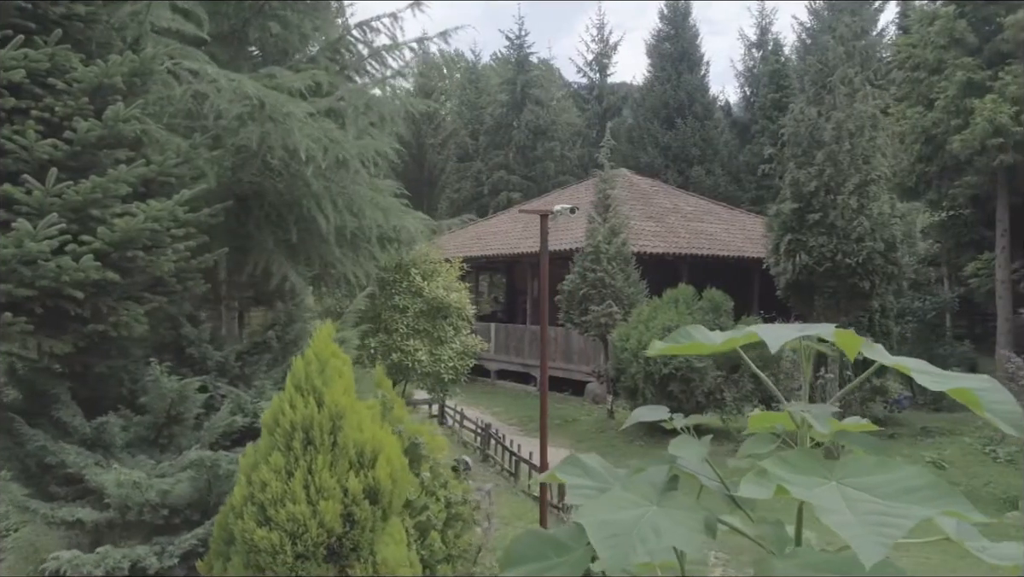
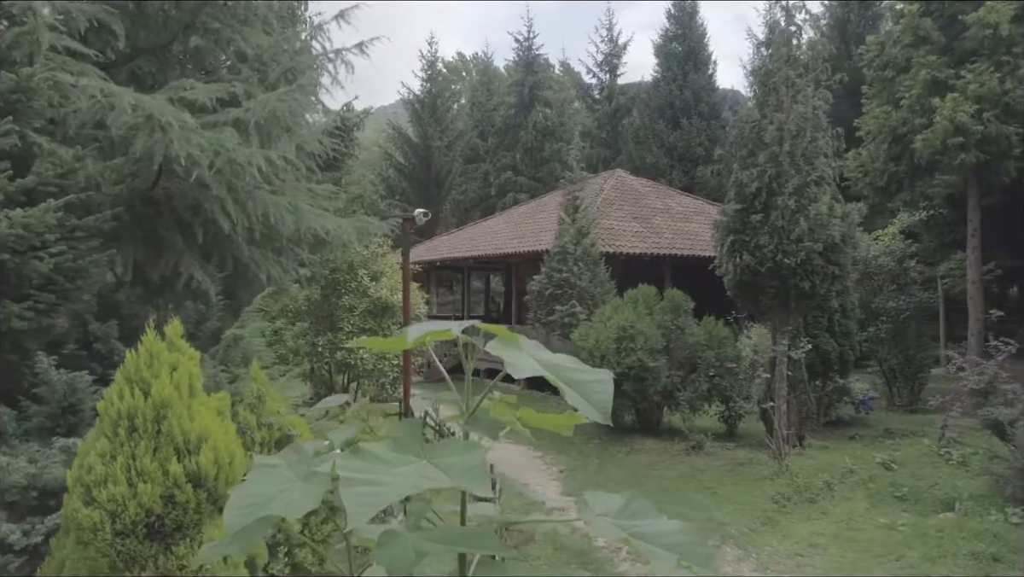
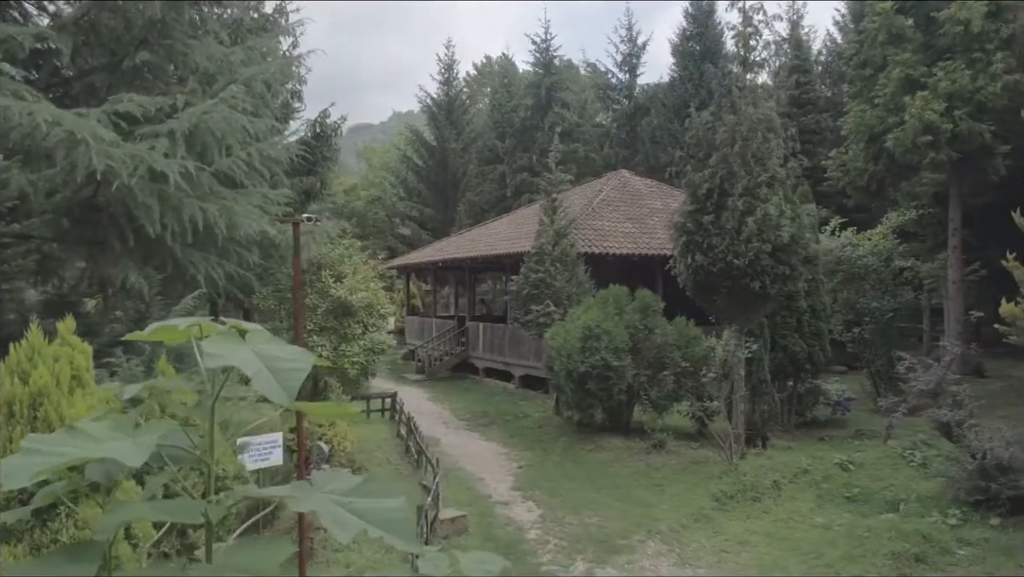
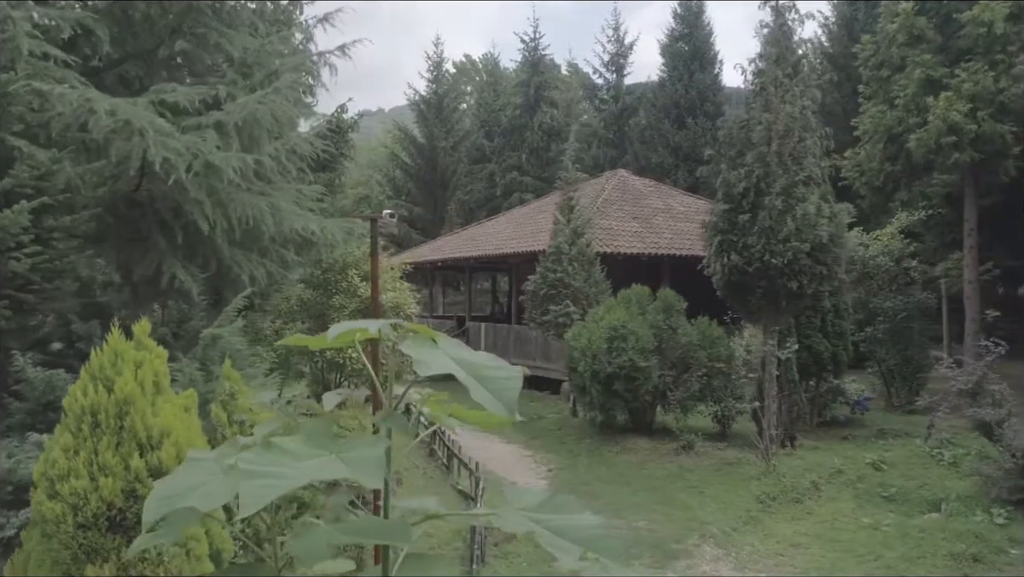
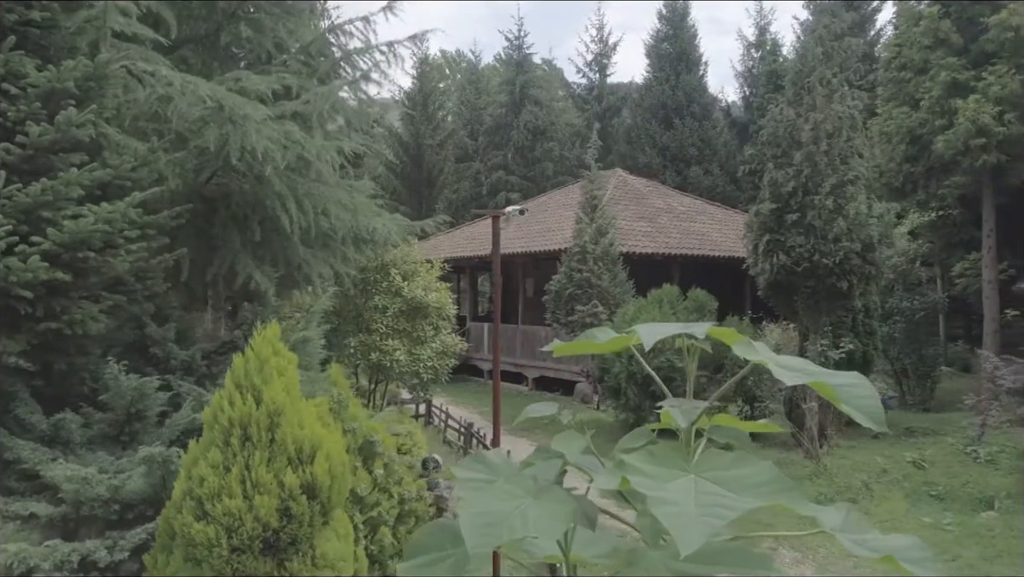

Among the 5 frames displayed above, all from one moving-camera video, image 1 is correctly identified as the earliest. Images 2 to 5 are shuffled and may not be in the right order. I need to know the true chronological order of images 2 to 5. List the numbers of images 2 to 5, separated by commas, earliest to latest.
5, 2, 4, 3
